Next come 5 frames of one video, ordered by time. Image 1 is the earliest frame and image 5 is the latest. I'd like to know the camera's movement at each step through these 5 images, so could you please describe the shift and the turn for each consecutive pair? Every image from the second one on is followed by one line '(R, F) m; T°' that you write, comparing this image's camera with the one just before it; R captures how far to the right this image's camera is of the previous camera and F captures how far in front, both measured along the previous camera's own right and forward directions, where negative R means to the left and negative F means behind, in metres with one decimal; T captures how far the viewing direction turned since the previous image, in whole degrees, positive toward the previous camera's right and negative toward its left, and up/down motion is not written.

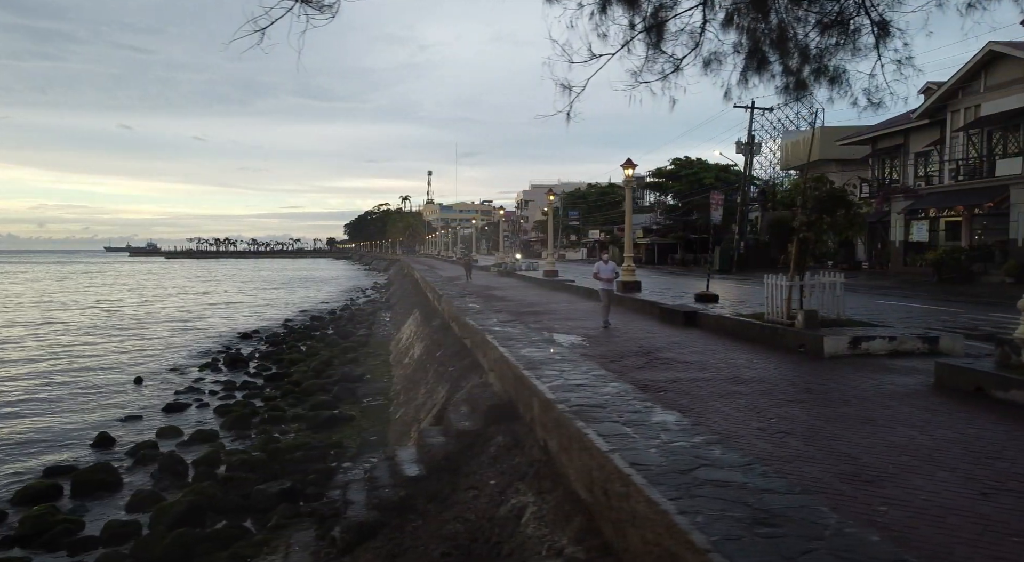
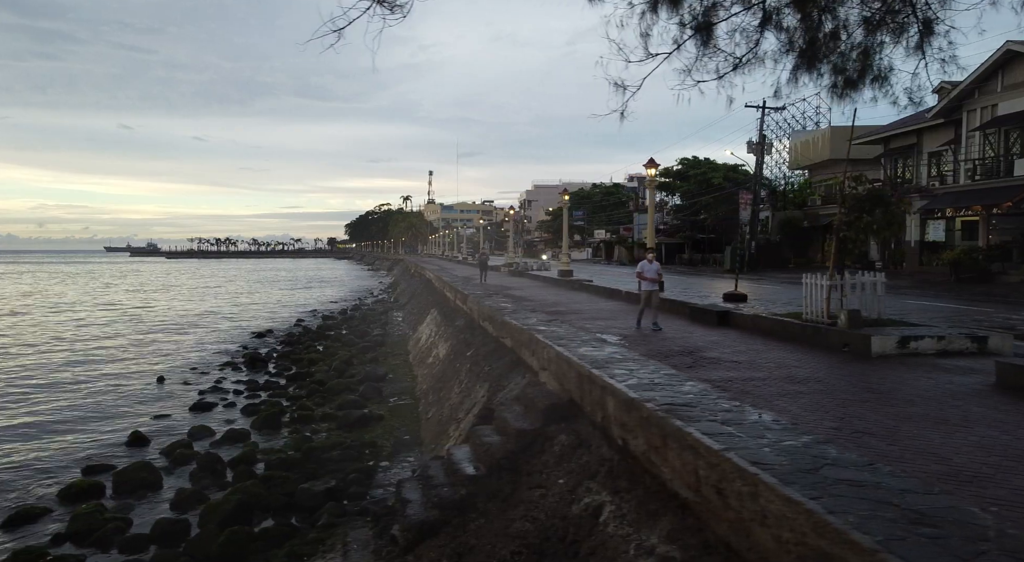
(-0.5, 0.0) m; 0°
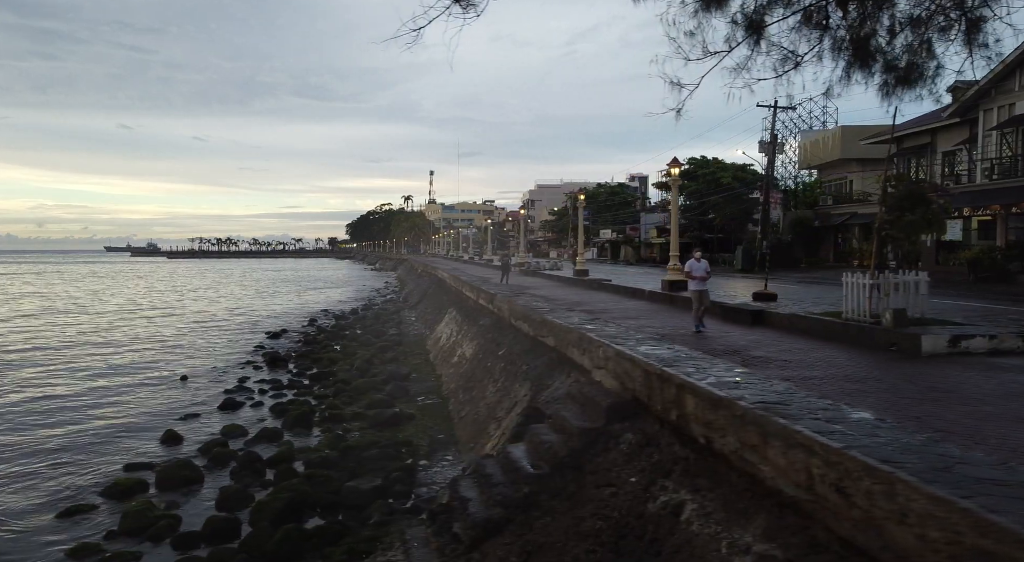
(-0.5, 0.0) m; 0°
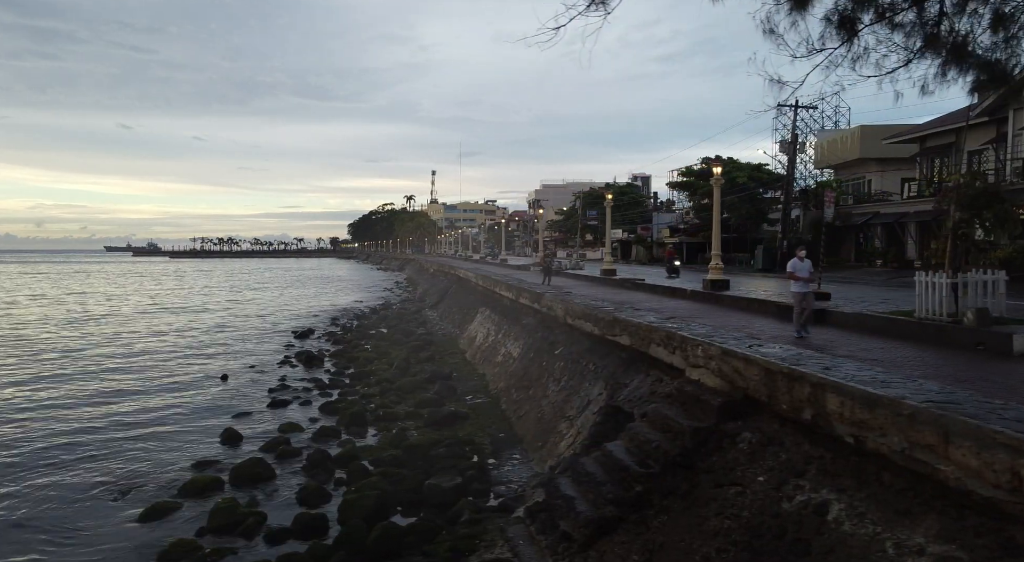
(-1.0, 0.0) m; -1°
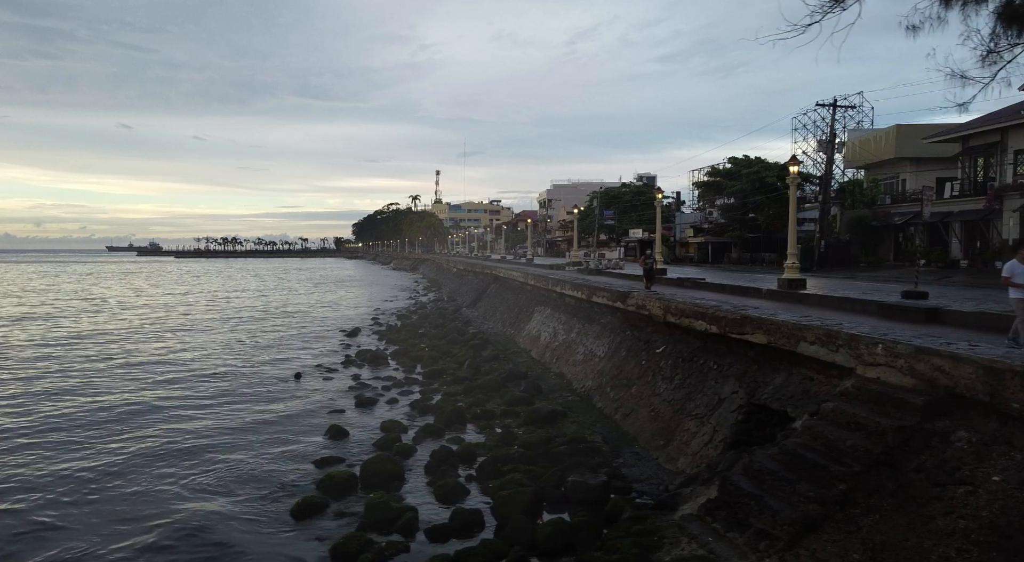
(-1.7, 0.0) m; -1°
